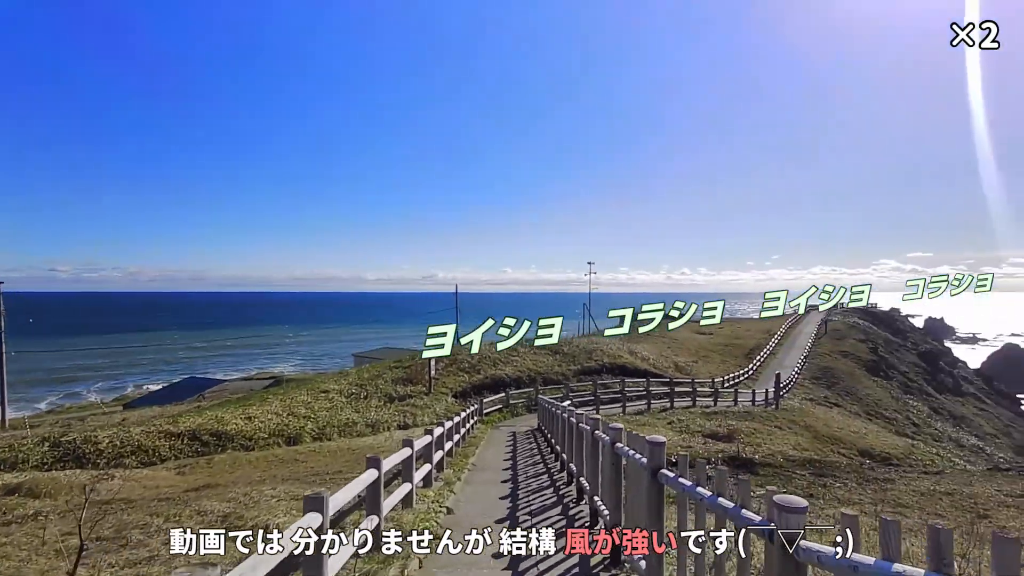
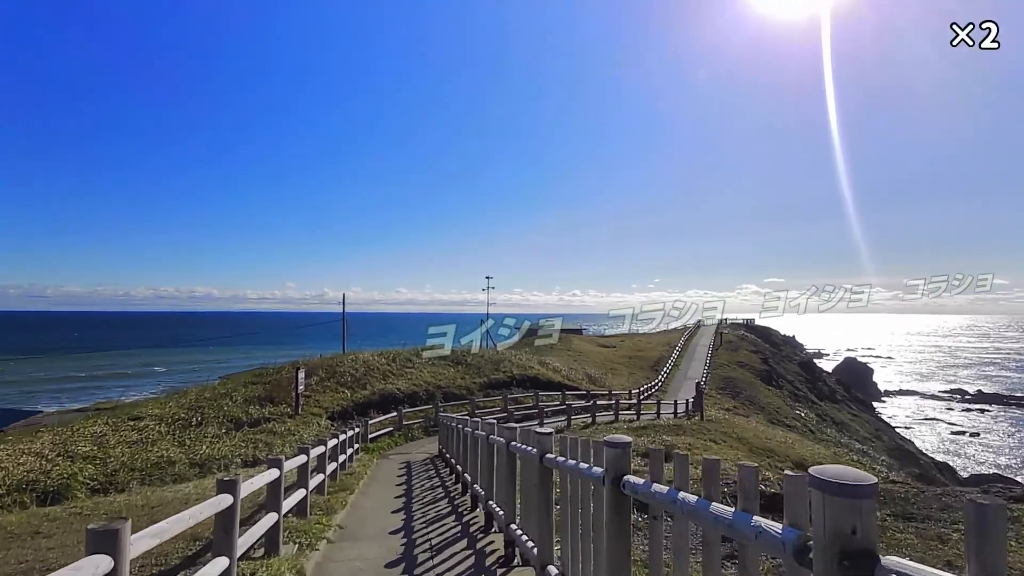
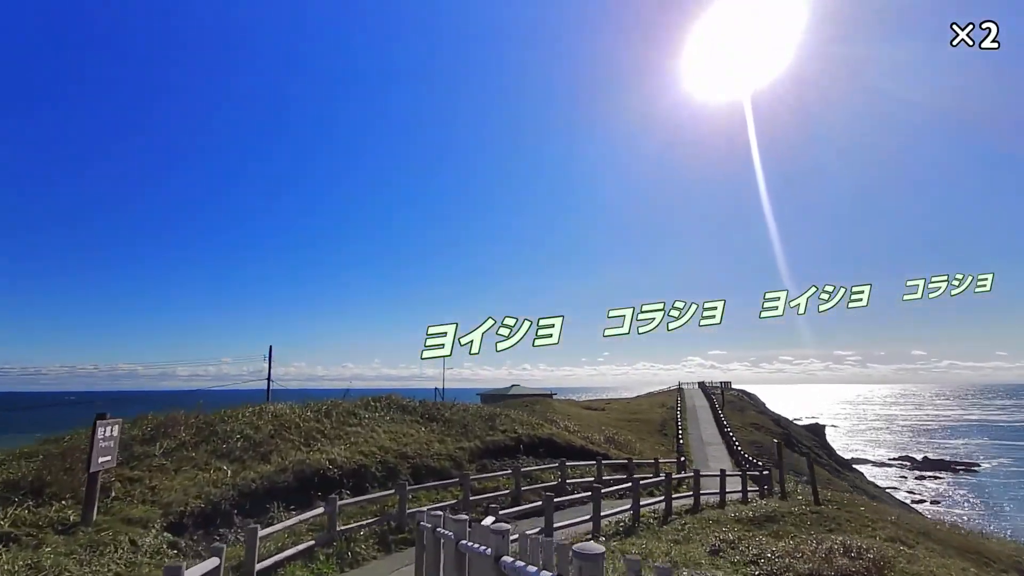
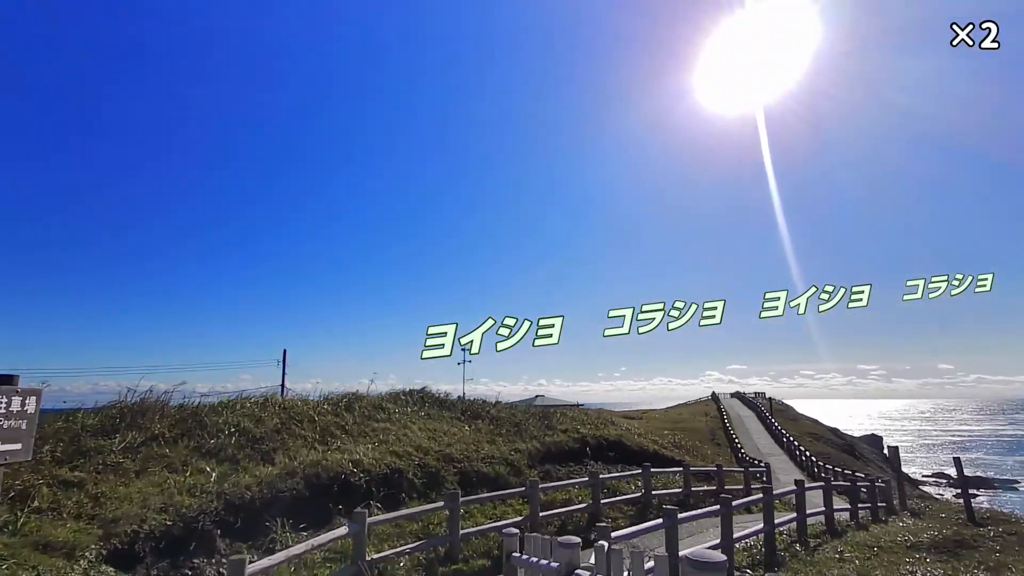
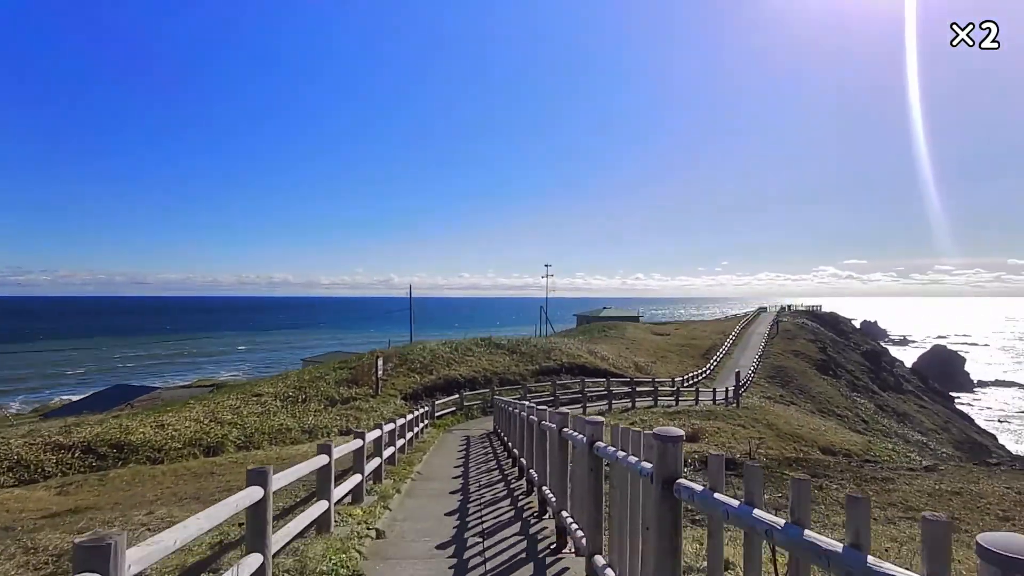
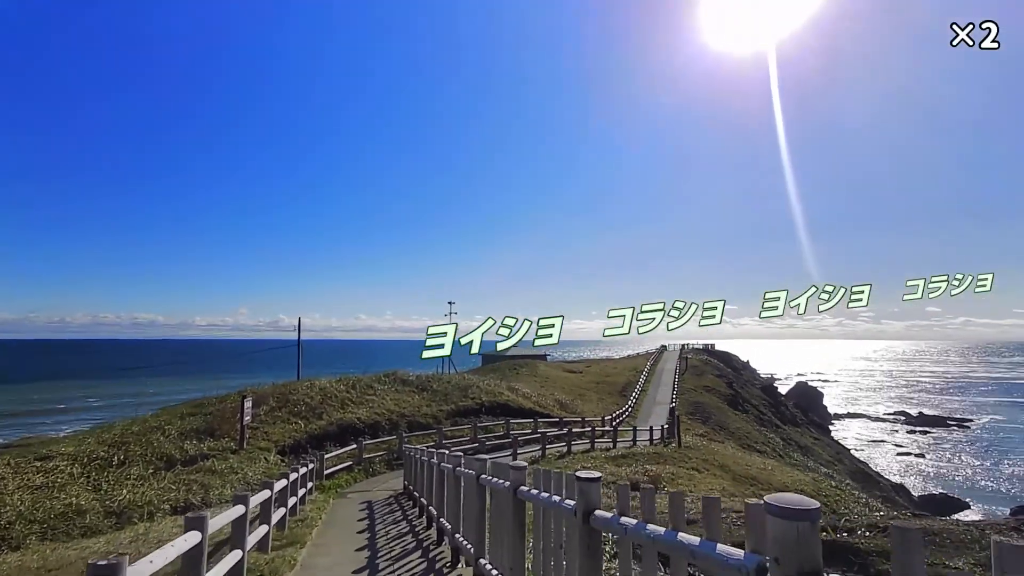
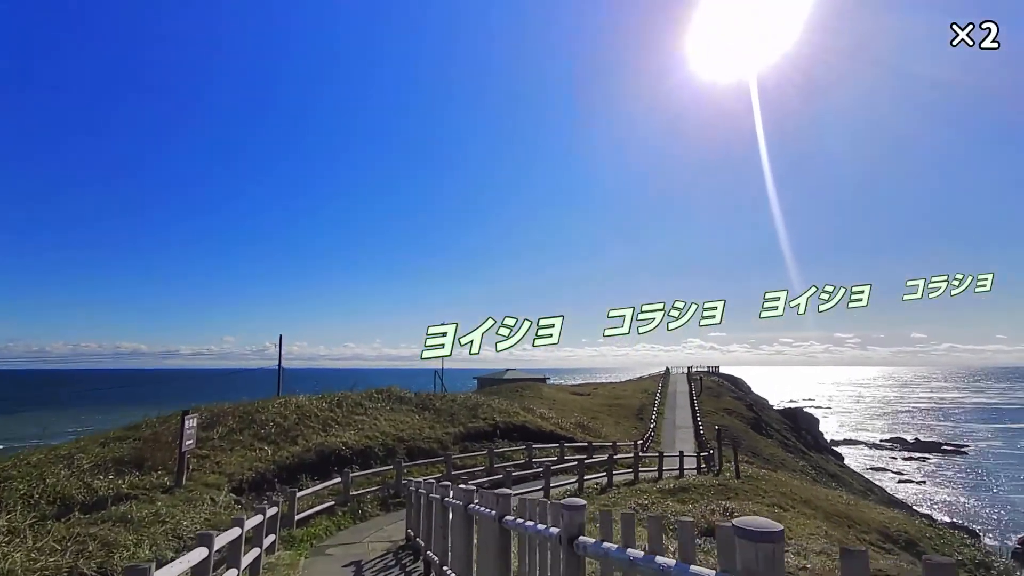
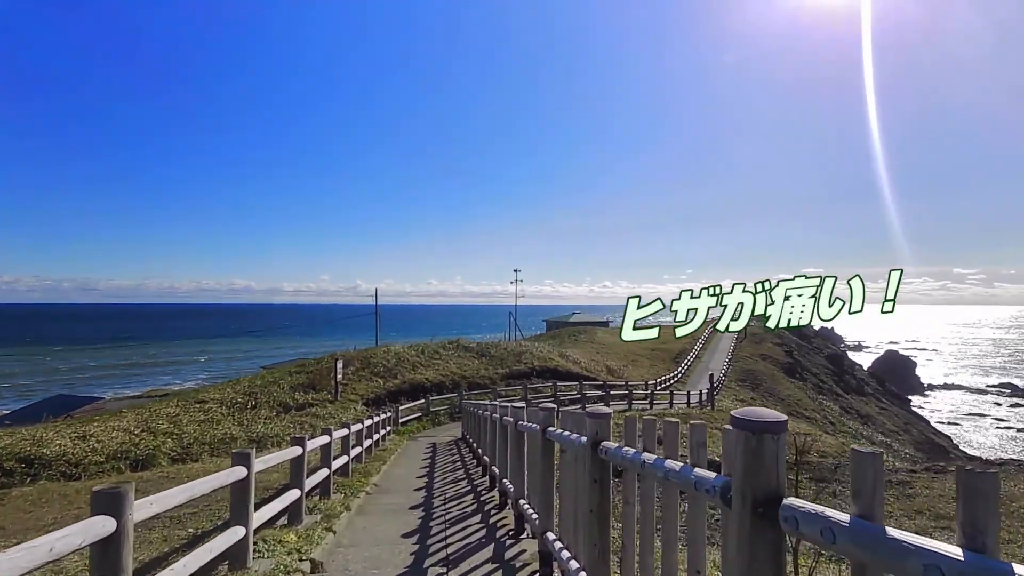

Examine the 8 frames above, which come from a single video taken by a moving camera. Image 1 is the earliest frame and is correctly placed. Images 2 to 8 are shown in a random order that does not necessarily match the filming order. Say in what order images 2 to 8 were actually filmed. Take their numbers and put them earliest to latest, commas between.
5, 8, 2, 6, 7, 3, 4
